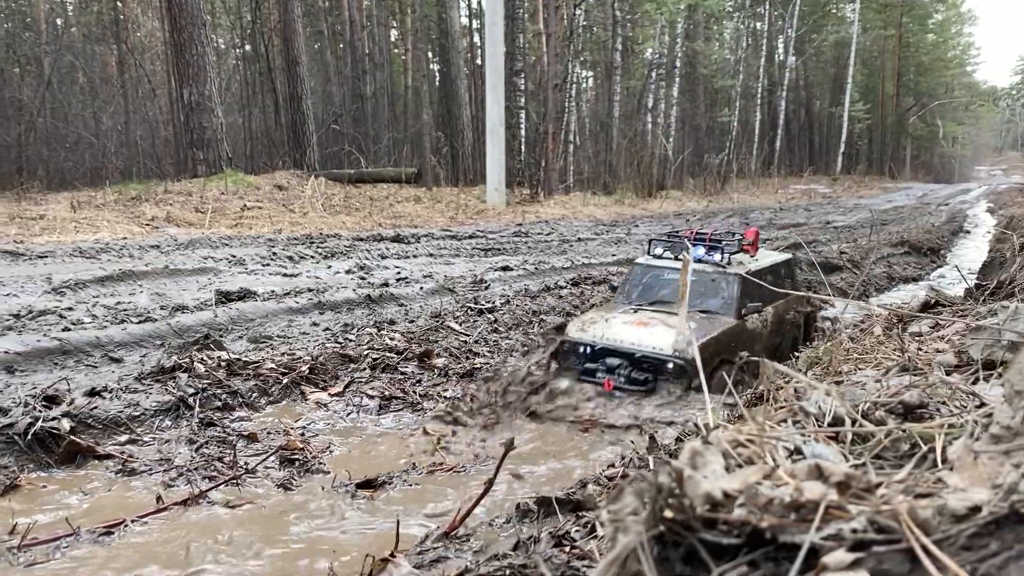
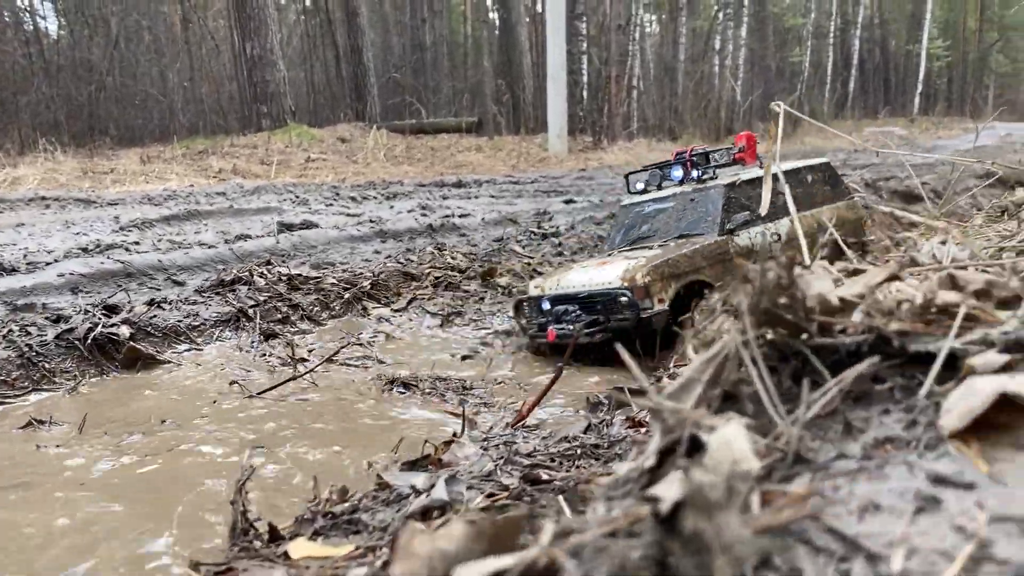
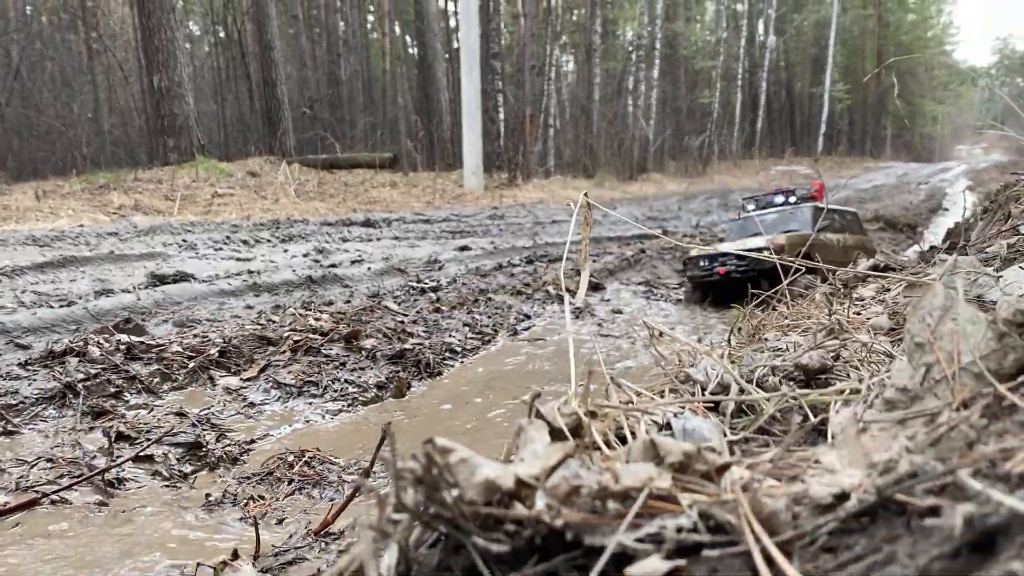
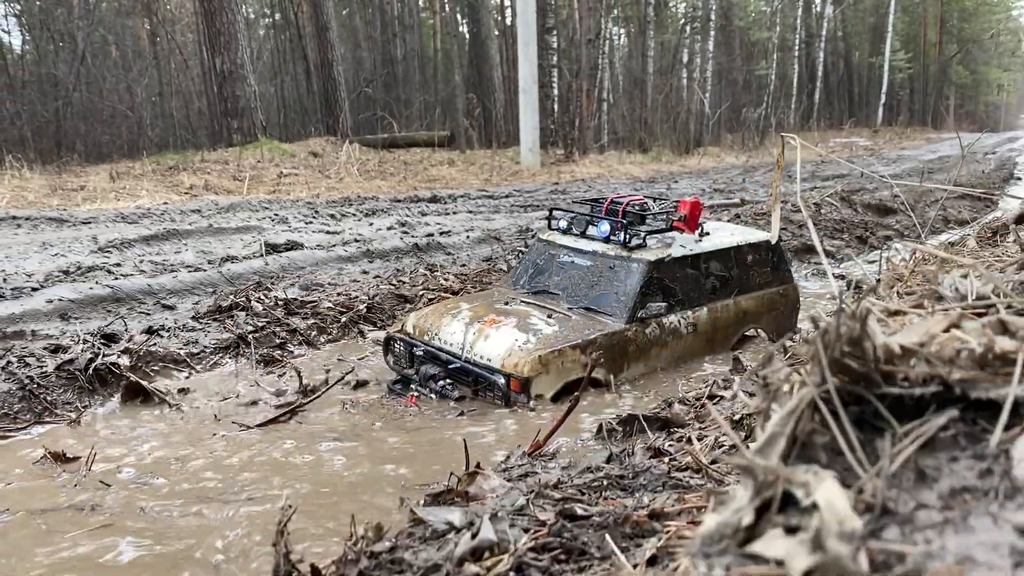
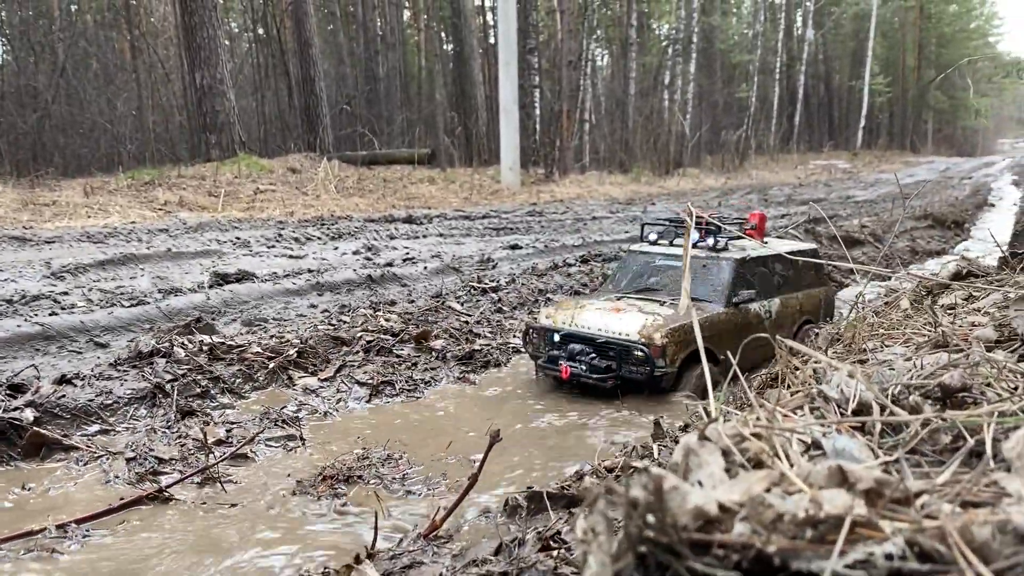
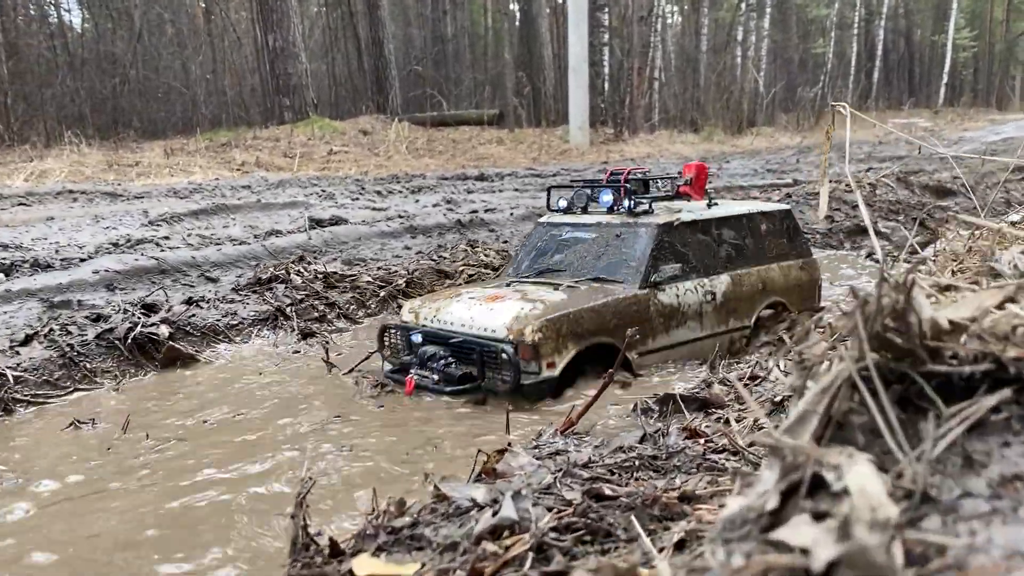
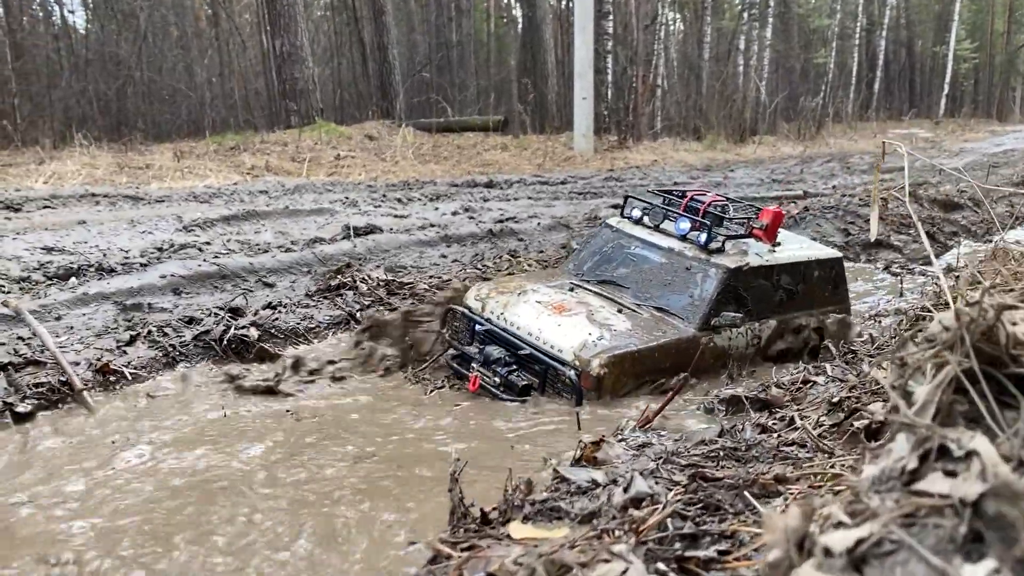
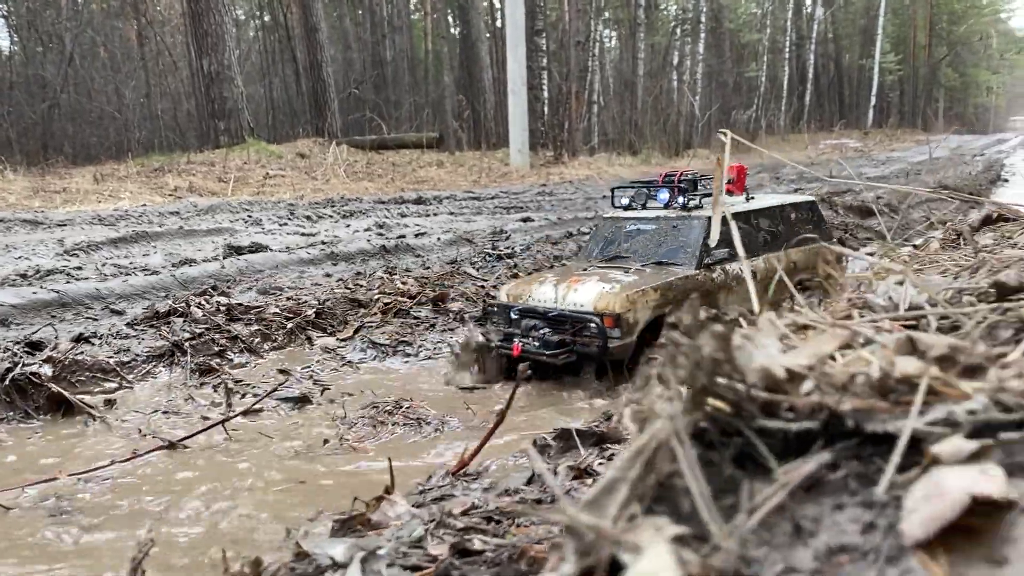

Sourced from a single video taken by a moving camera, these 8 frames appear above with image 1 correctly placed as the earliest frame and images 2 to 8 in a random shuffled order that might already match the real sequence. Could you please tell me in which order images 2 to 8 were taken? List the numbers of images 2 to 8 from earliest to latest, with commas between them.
7, 6, 2, 5, 4, 8, 3
